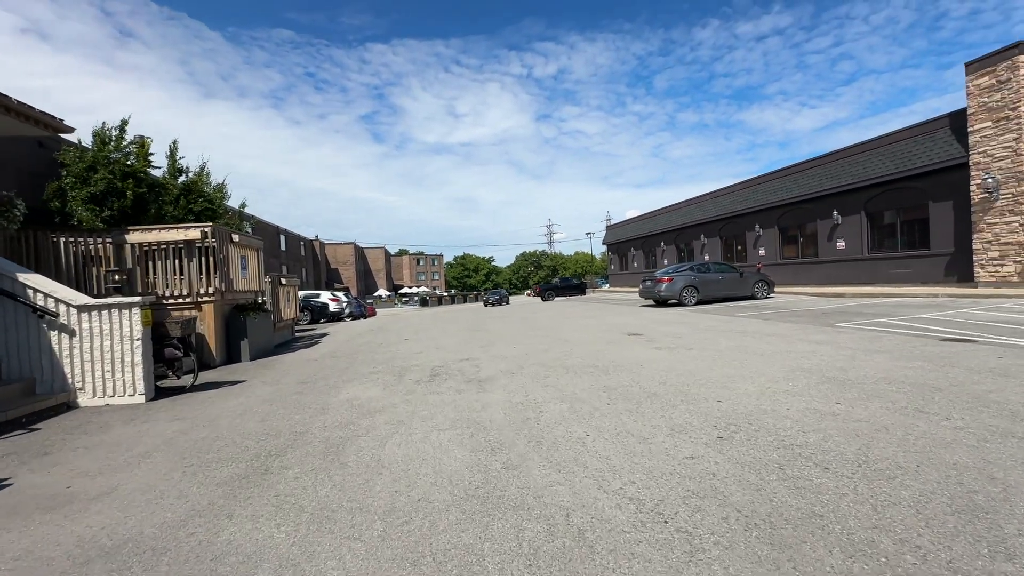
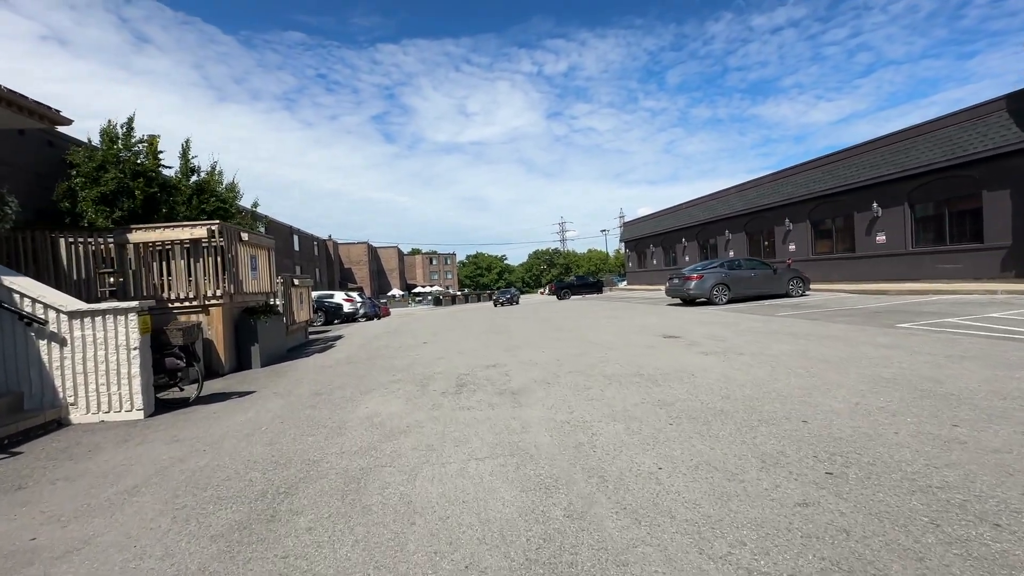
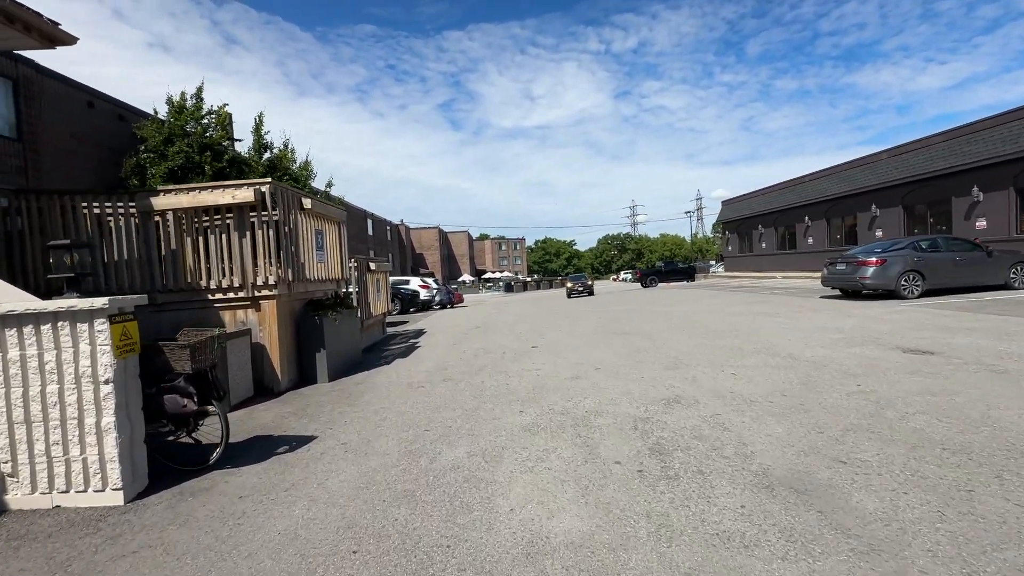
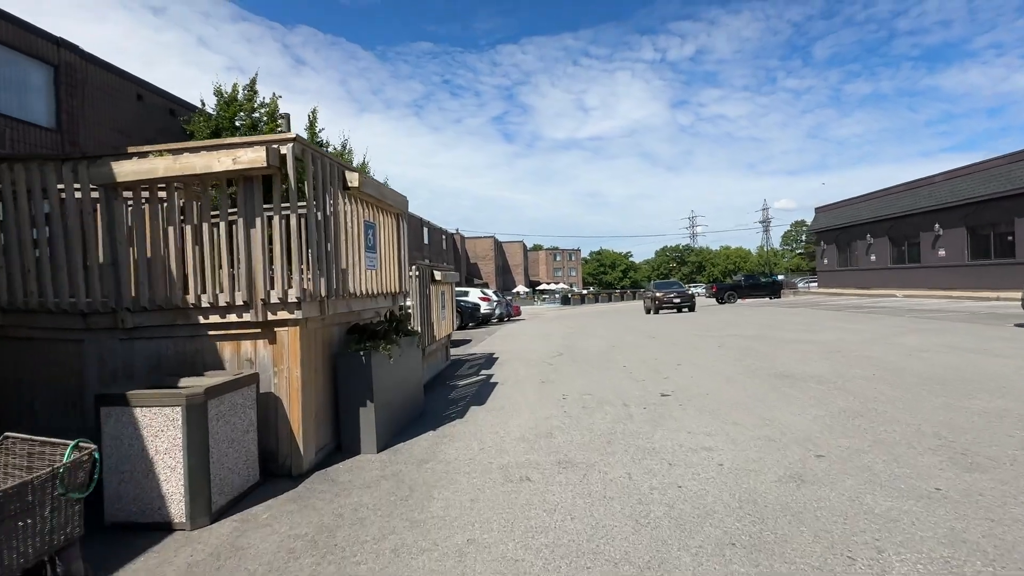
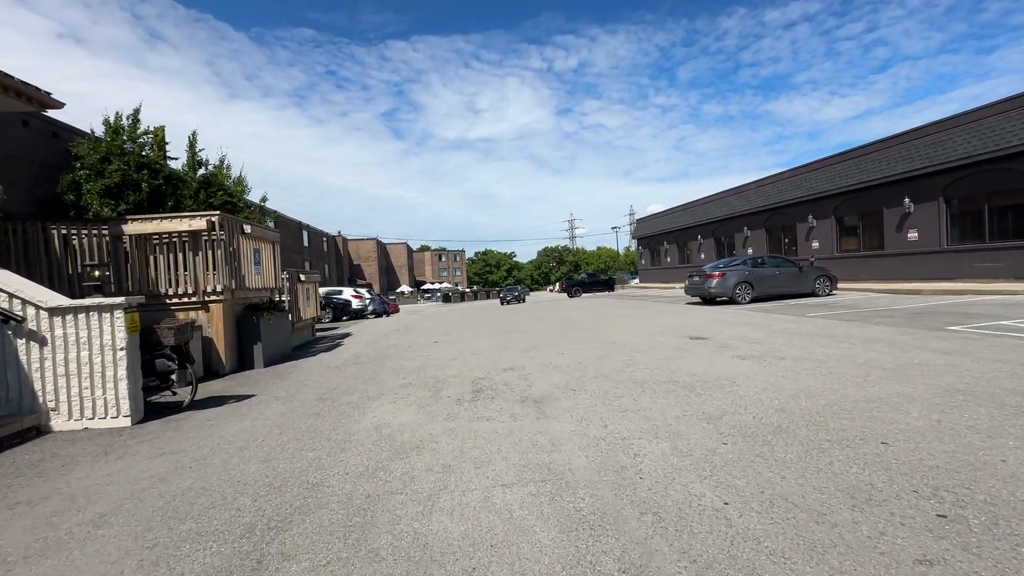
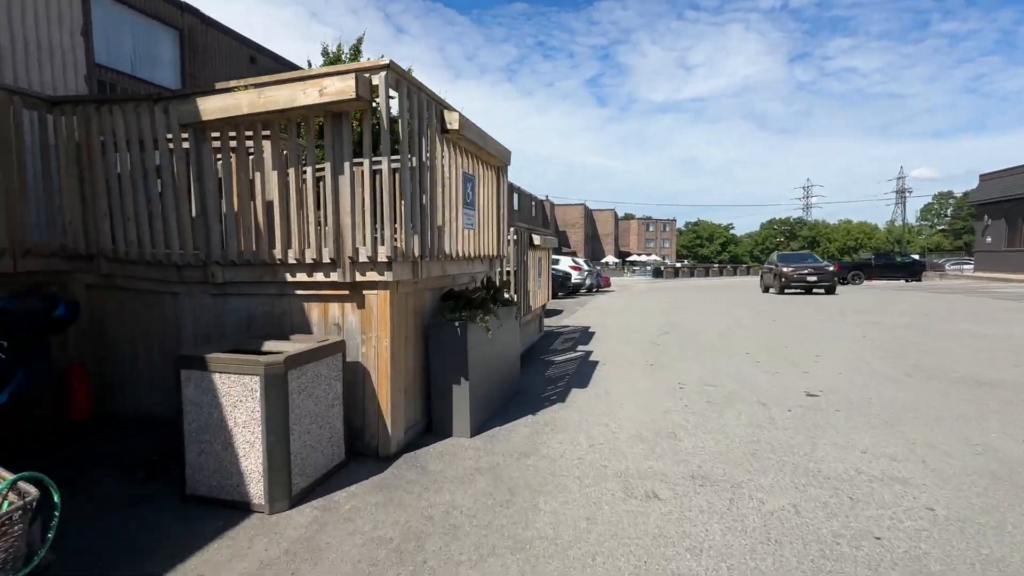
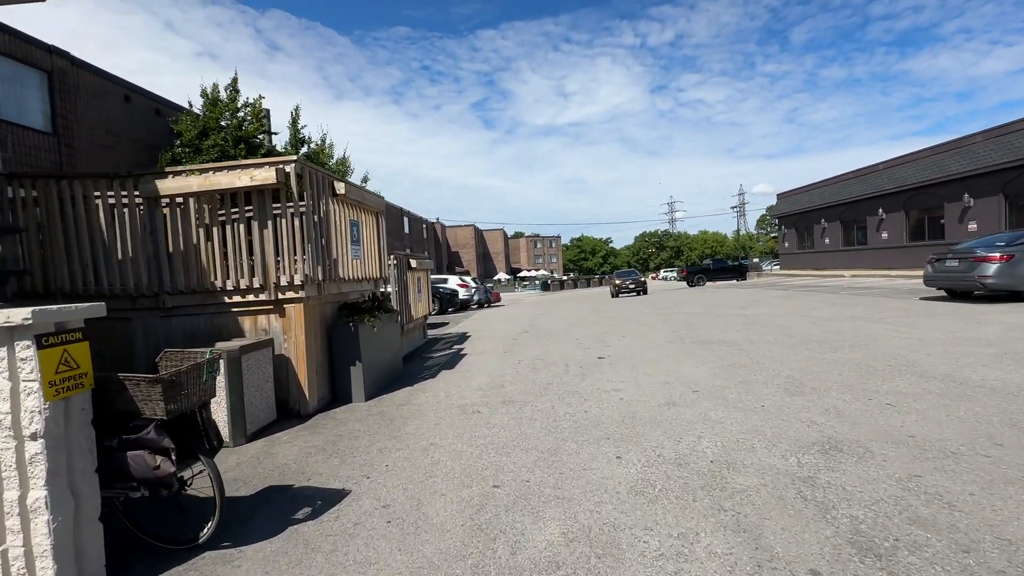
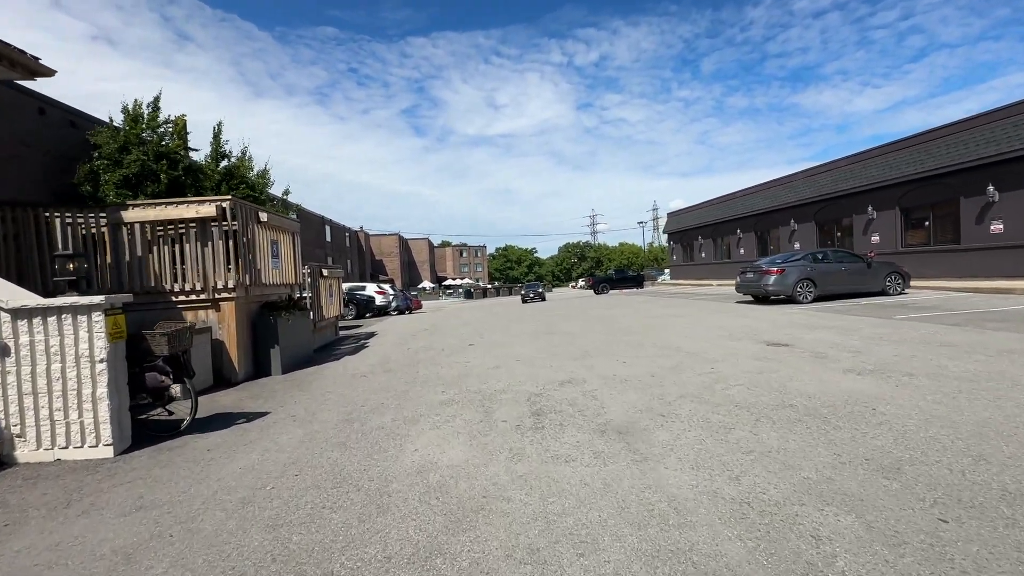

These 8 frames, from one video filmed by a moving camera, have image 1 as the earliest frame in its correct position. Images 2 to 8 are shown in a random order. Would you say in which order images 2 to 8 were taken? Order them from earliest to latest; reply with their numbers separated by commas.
2, 5, 8, 3, 7, 4, 6
